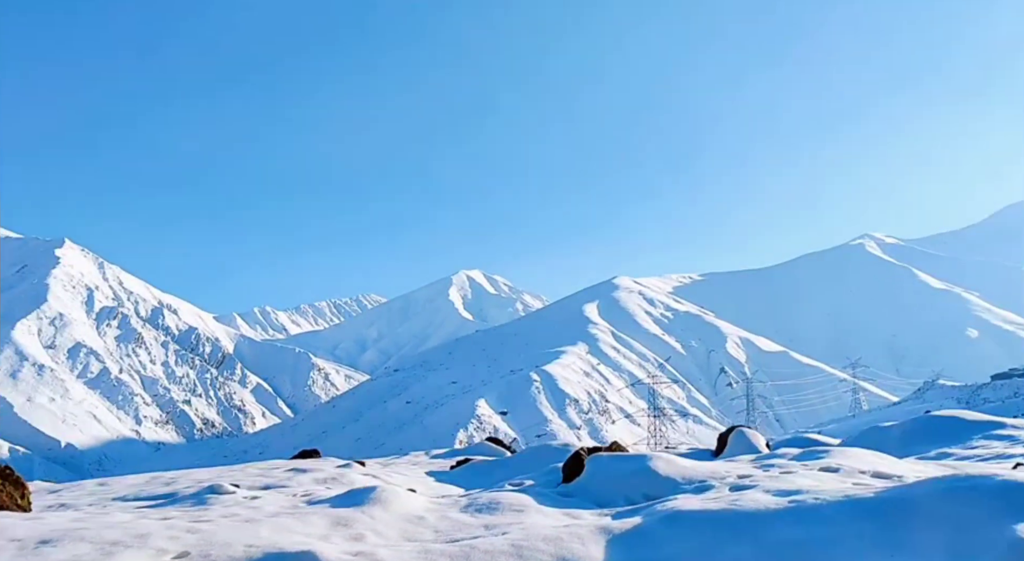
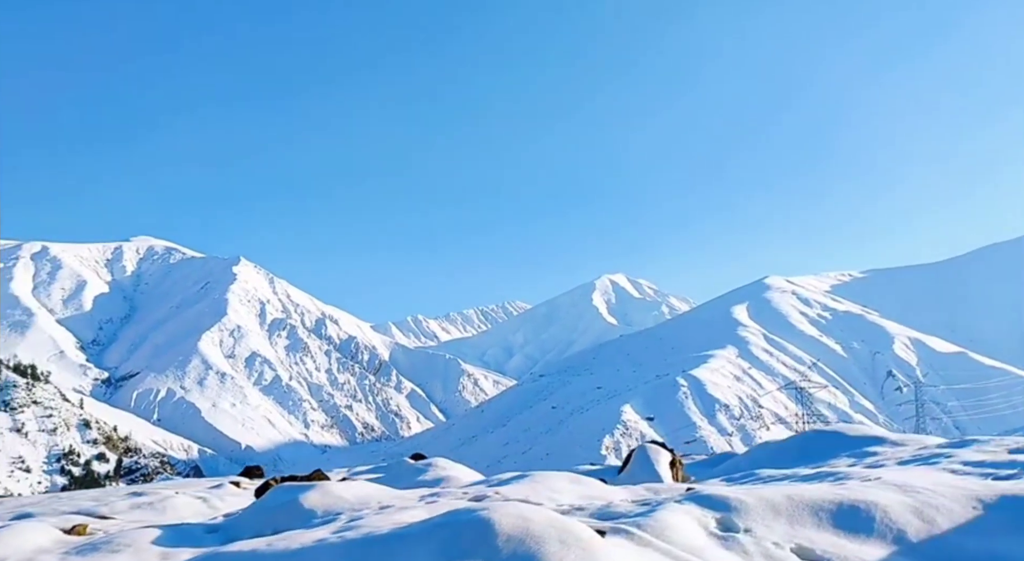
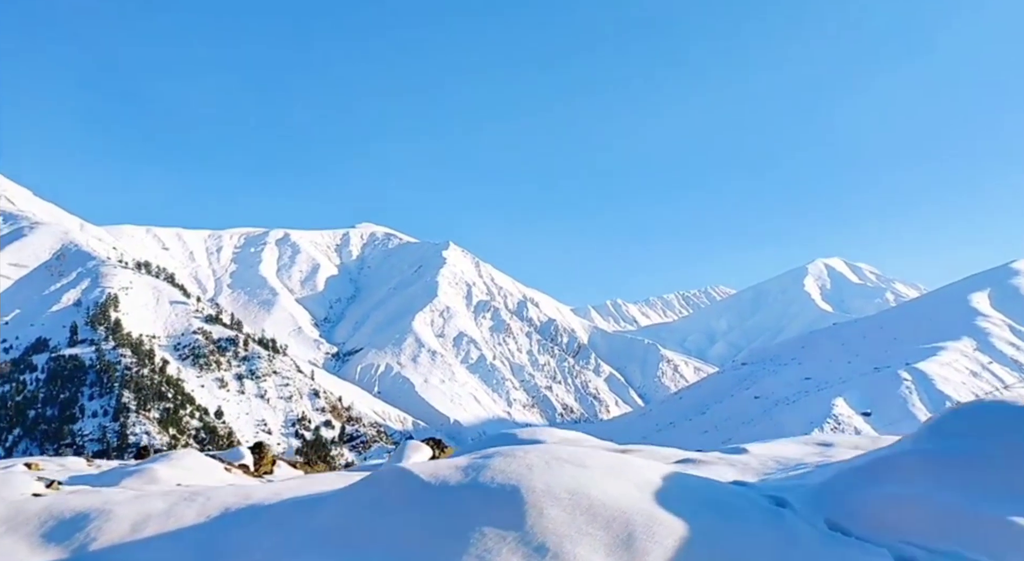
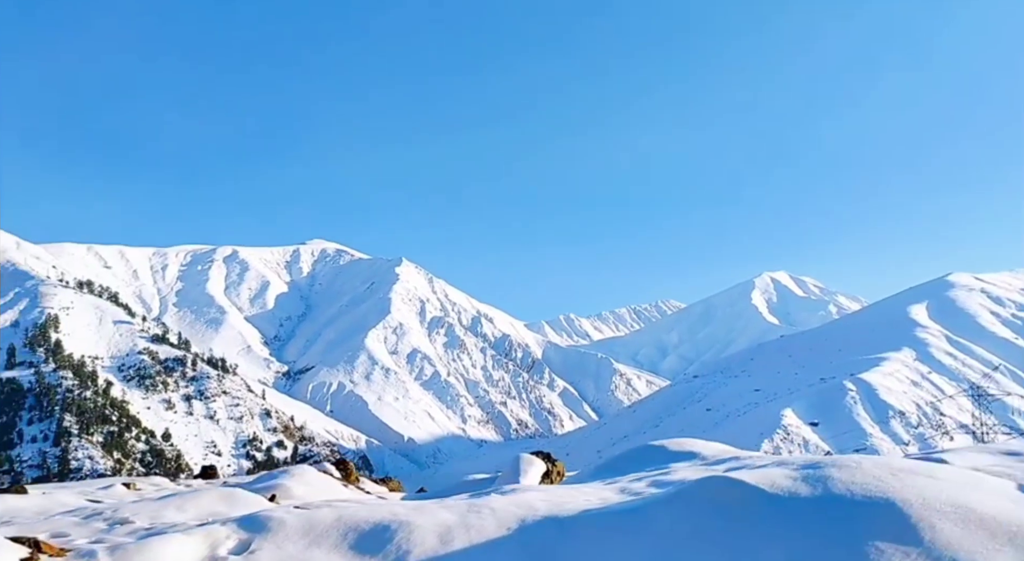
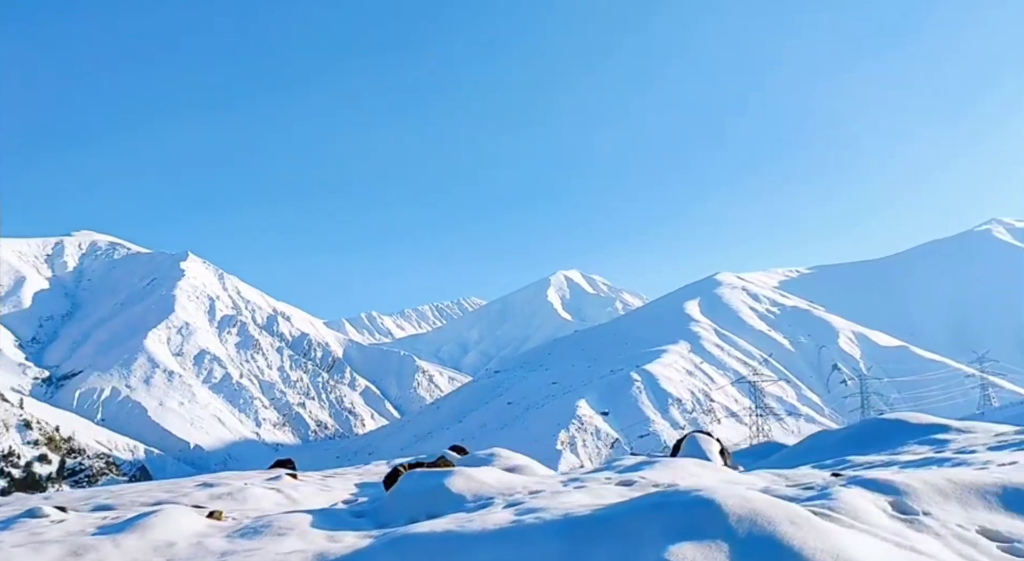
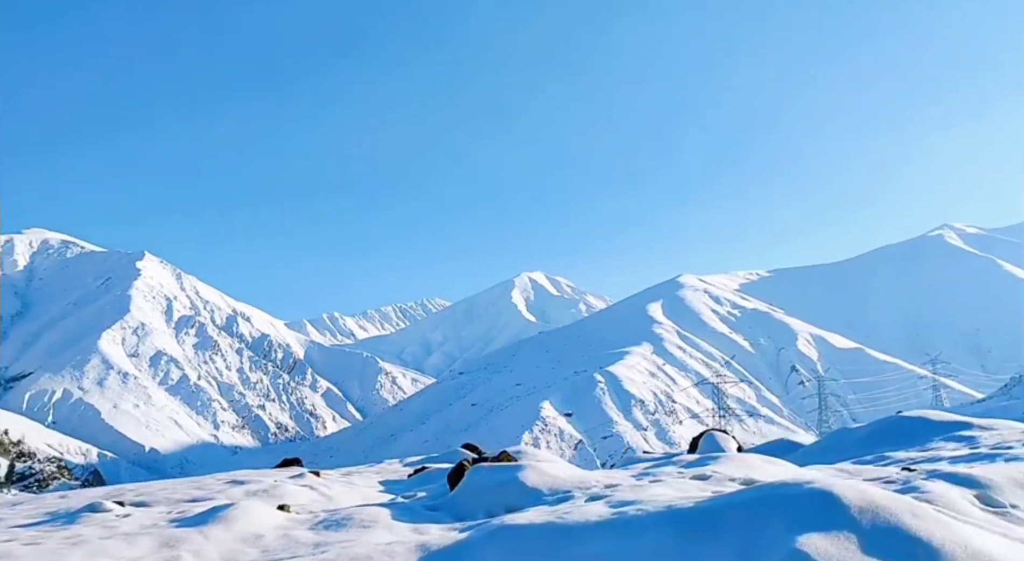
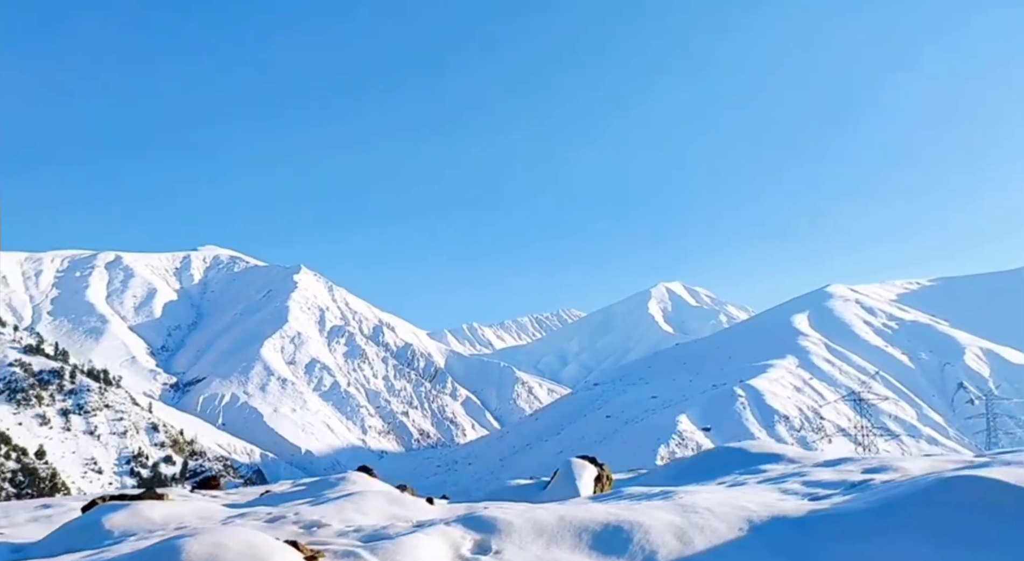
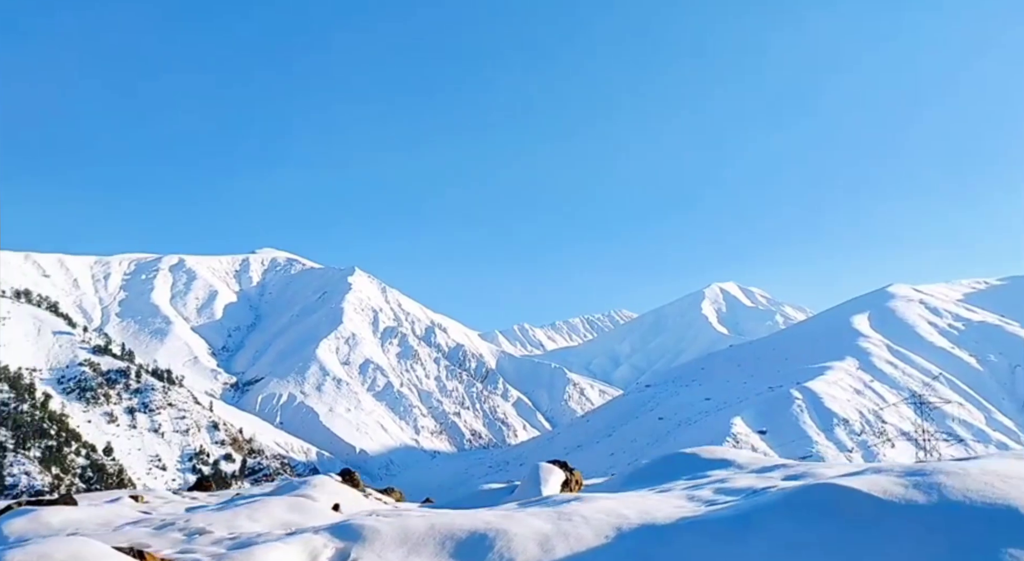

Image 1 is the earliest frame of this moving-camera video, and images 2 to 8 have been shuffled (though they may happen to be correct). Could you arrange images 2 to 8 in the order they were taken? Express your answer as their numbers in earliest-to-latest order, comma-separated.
6, 5, 2, 7, 8, 4, 3
